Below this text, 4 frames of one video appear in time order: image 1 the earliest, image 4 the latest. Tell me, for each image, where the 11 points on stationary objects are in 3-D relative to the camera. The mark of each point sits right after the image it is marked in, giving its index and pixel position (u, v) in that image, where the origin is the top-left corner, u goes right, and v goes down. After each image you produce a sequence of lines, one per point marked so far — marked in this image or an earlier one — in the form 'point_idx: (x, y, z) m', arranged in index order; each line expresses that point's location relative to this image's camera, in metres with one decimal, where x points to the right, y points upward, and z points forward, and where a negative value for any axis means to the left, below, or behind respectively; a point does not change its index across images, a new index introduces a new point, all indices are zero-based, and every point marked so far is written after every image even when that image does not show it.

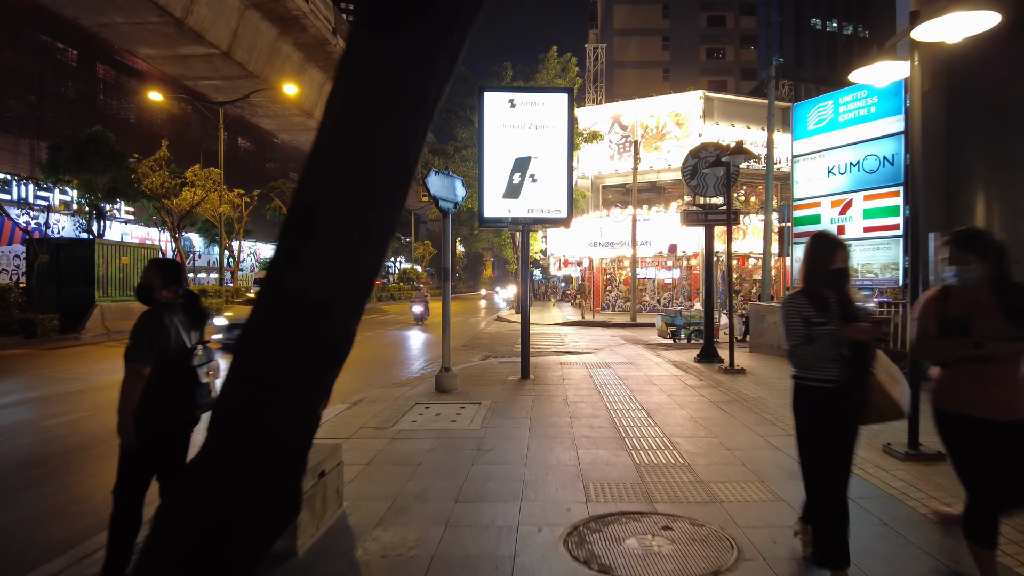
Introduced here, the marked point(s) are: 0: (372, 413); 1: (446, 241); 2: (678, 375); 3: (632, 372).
0: (-1.7, -1.5, +7.2) m
1: (-1.0, +0.7, +8.8) m
2: (+2.7, -1.5, +9.7) m
3: (+2.1, -1.5, +10.2) m
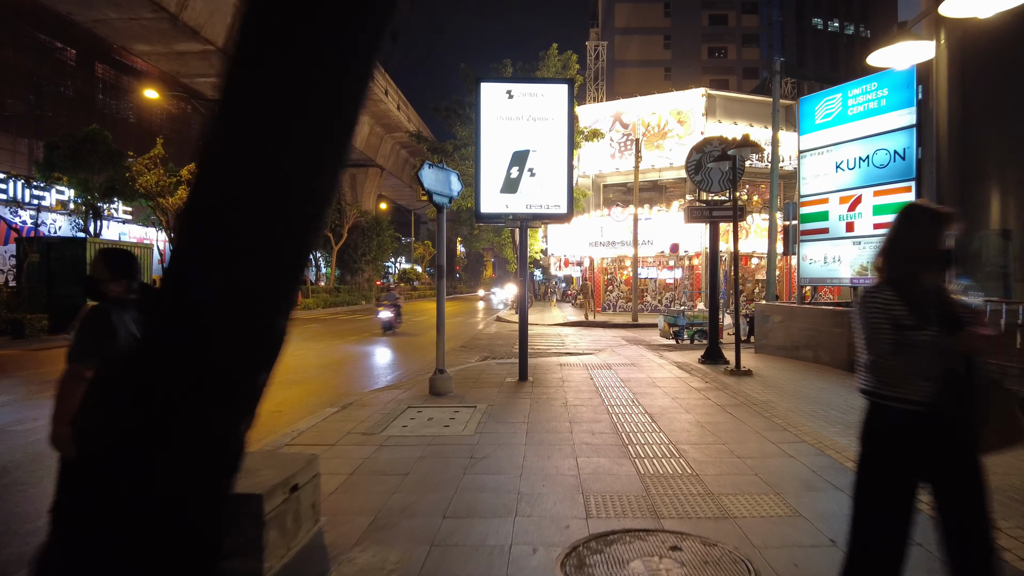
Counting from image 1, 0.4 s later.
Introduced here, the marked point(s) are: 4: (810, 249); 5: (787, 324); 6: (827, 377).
0: (-1.8, -1.5, +6.8) m
1: (-1.0, +0.7, +8.5) m
2: (+2.7, -1.4, +9.4) m
3: (+2.0, -1.4, +9.8) m
4: (+6.2, +0.8, +12.2) m
5: (+5.5, -0.7, +11.8) m
6: (+4.9, -1.4, +9.2) m
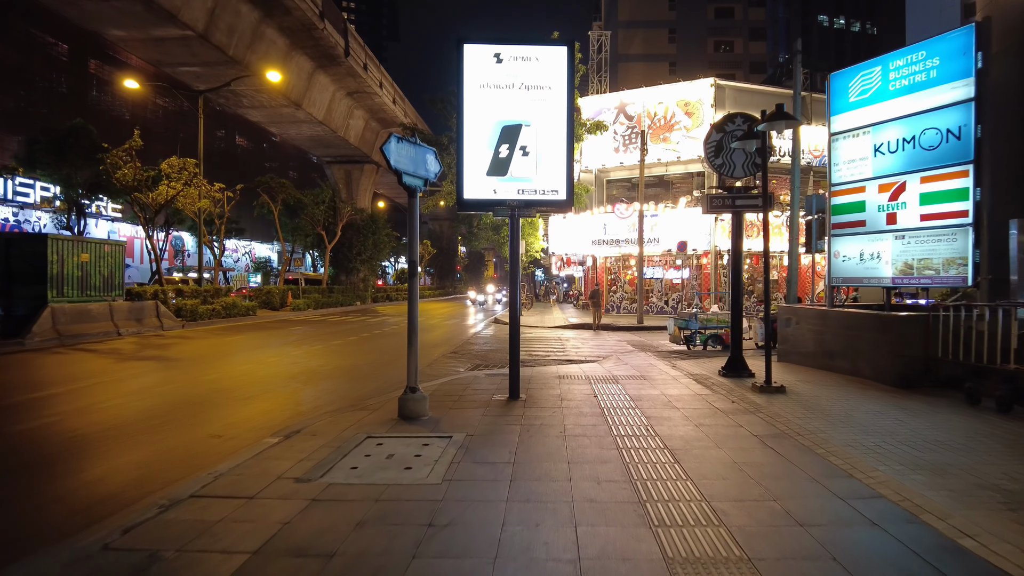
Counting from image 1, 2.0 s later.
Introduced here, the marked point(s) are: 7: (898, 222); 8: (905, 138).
0: (-1.9, -1.5, +5.4) m
1: (-1.2, +0.7, +7.0) m
2: (+2.6, -1.4, +7.9) m
3: (+1.9, -1.5, +8.4) m
4: (+6.0, +0.8, +10.7) m
5: (+5.4, -0.7, +10.4) m
6: (+4.7, -1.4, +7.7) m
7: (+6.4, +1.1, +9.7) m
8: (+6.5, +2.5, +9.7) m
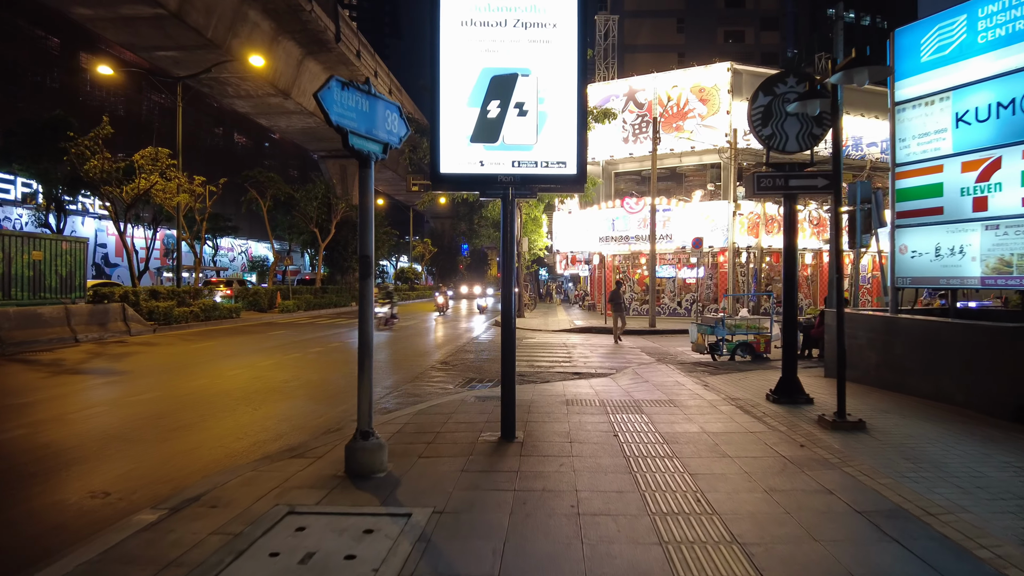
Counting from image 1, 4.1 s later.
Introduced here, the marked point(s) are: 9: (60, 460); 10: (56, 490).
0: (-2.0, -1.6, +3.5) m
1: (-1.2, +0.7, +5.2) m
2: (+2.5, -1.5, +6.0) m
3: (+1.8, -1.5, +6.4) m
4: (+6.0, +0.7, +8.8) m
5: (+5.3, -0.8, +8.4) m
6: (+4.7, -1.4, +5.8) m
7: (+6.3, +1.1, +7.8) m
8: (+6.4, +2.5, +7.8) m
9: (-5.0, -1.9, +6.5) m
10: (-4.3, -1.9, +5.5) m
